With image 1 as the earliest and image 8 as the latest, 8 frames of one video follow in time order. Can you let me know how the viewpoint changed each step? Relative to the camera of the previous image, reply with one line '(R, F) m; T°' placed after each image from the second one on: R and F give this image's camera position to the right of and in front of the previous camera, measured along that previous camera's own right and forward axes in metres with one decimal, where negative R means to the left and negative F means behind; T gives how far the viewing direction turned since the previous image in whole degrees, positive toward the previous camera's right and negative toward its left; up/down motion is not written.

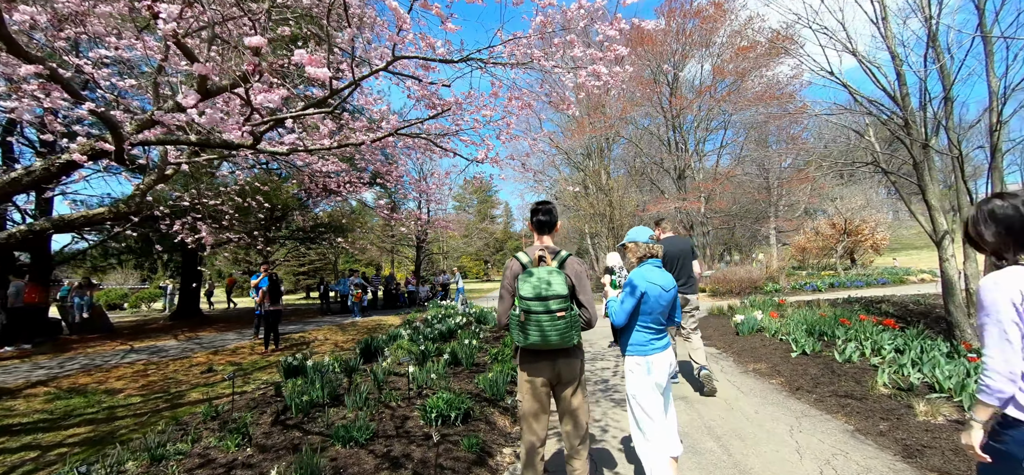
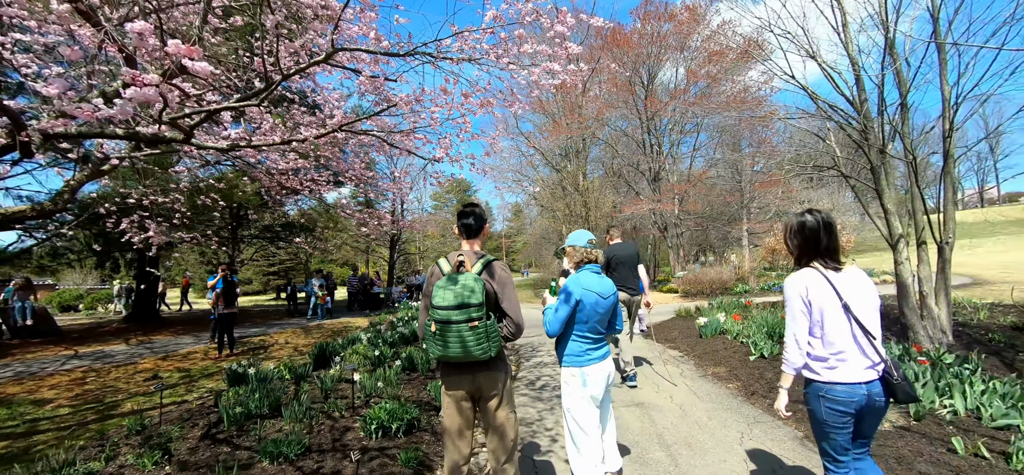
(+0.3, +0.1) m; +3°
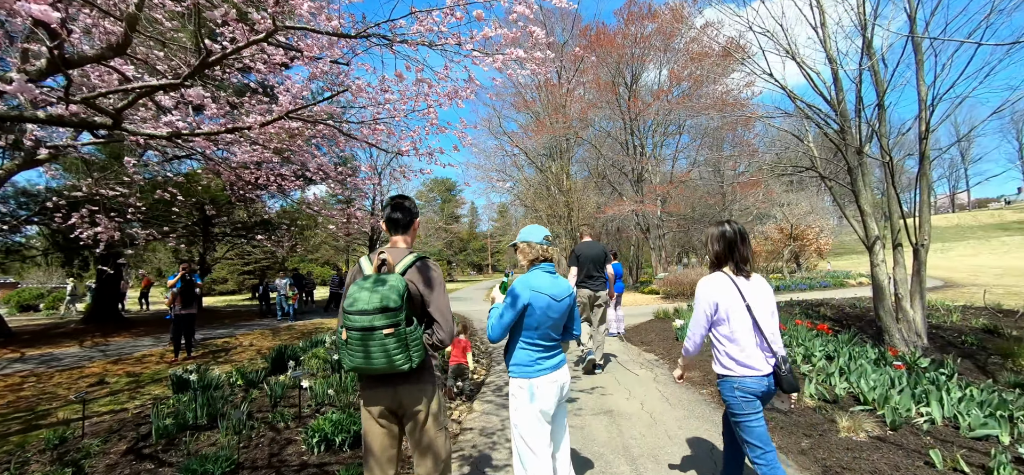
(+0.2, +0.2) m; +2°
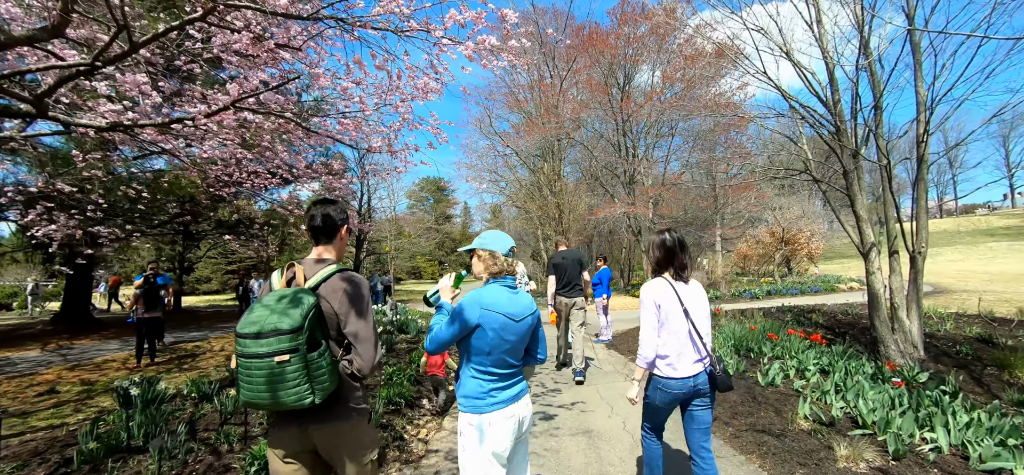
(+0.2, +0.3) m; +1°
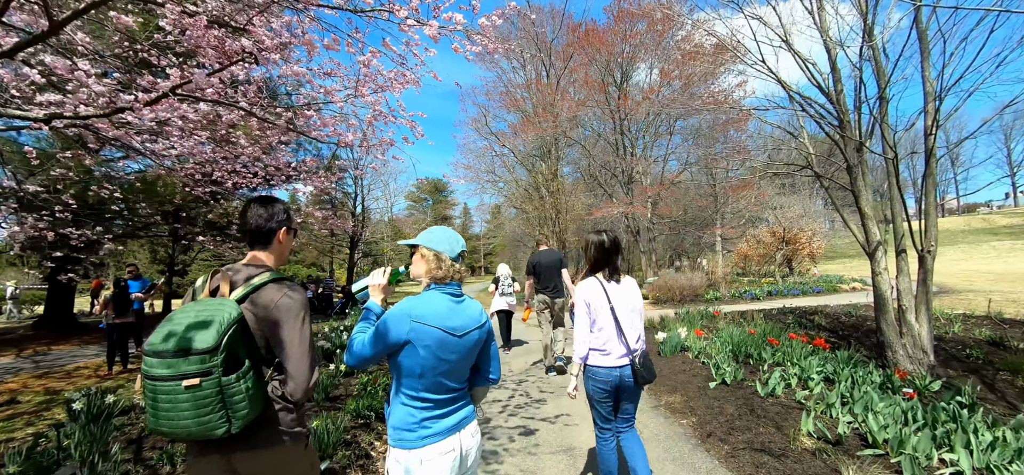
(+0.2, +0.3) m; 0°
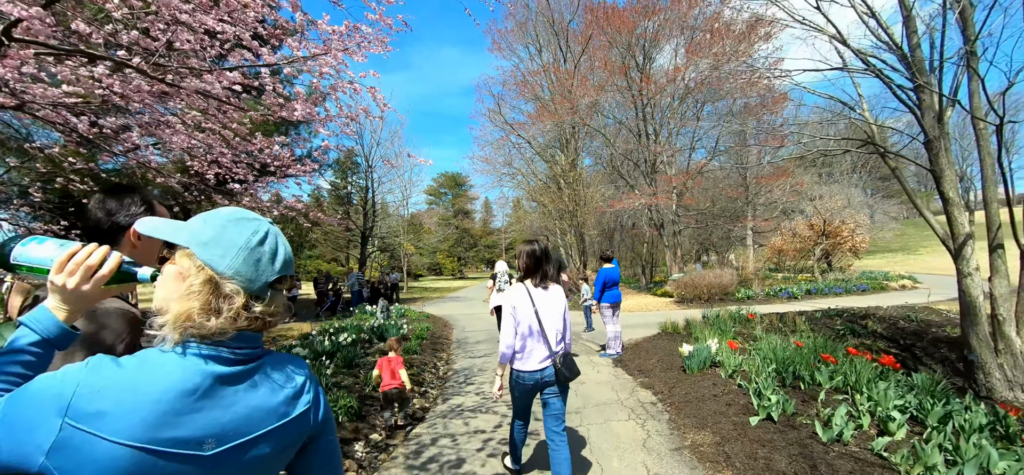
(+0.3, +0.9) m; -3°
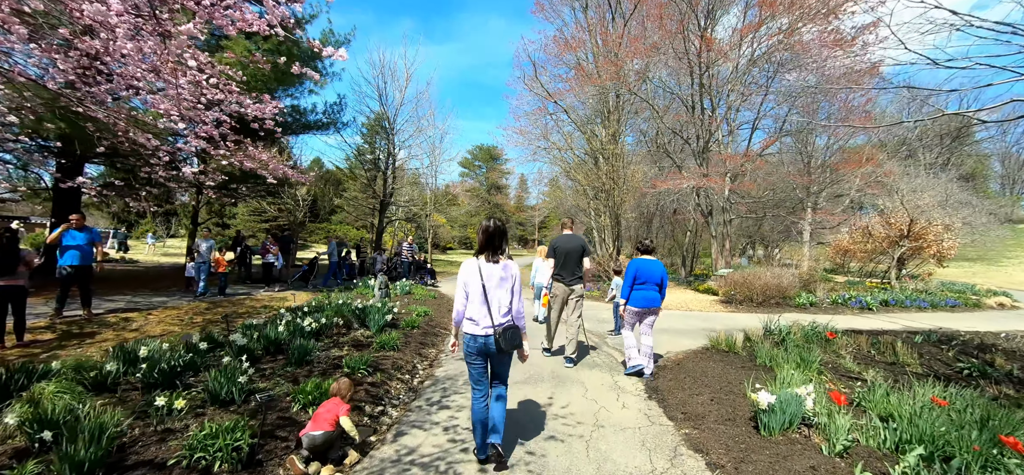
(+0.3, +1.5) m; -5°
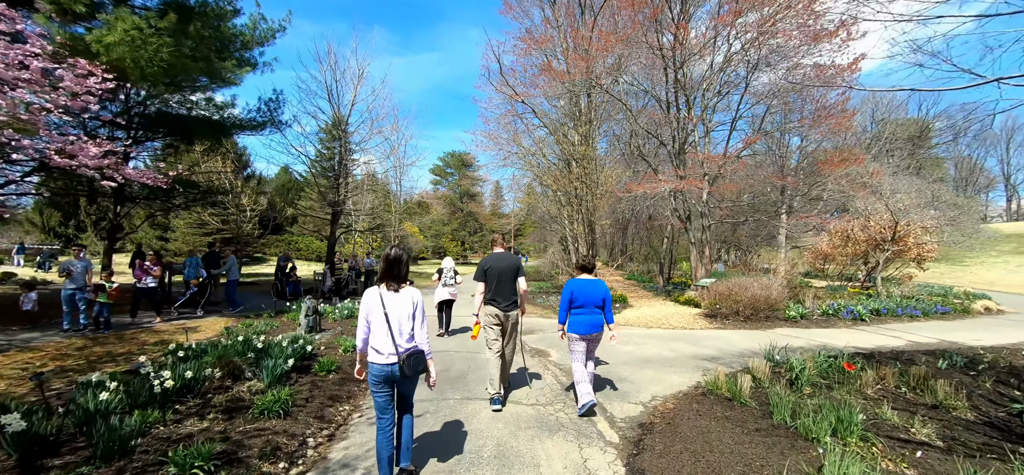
(+0.4, +1.3) m; +3°
